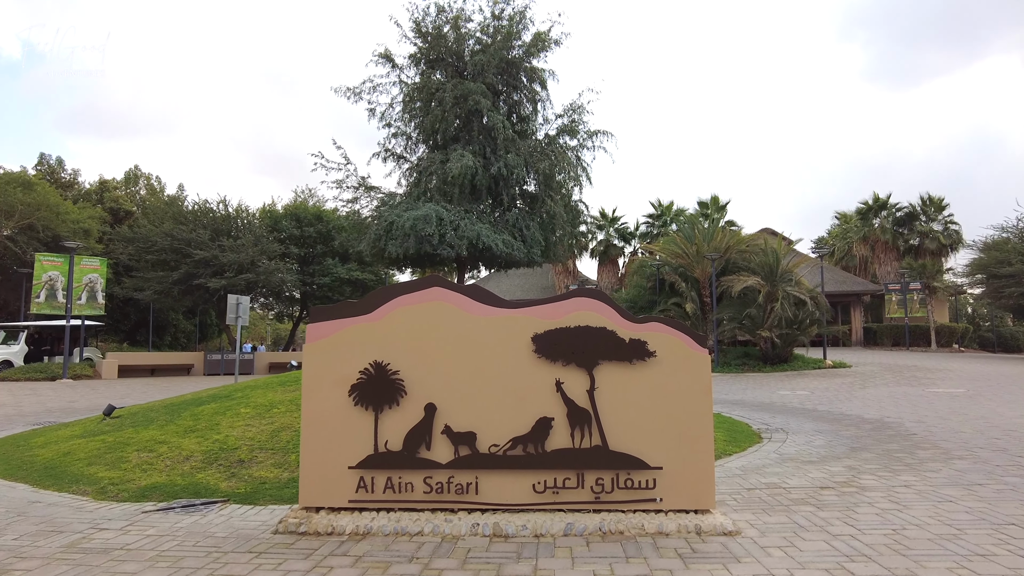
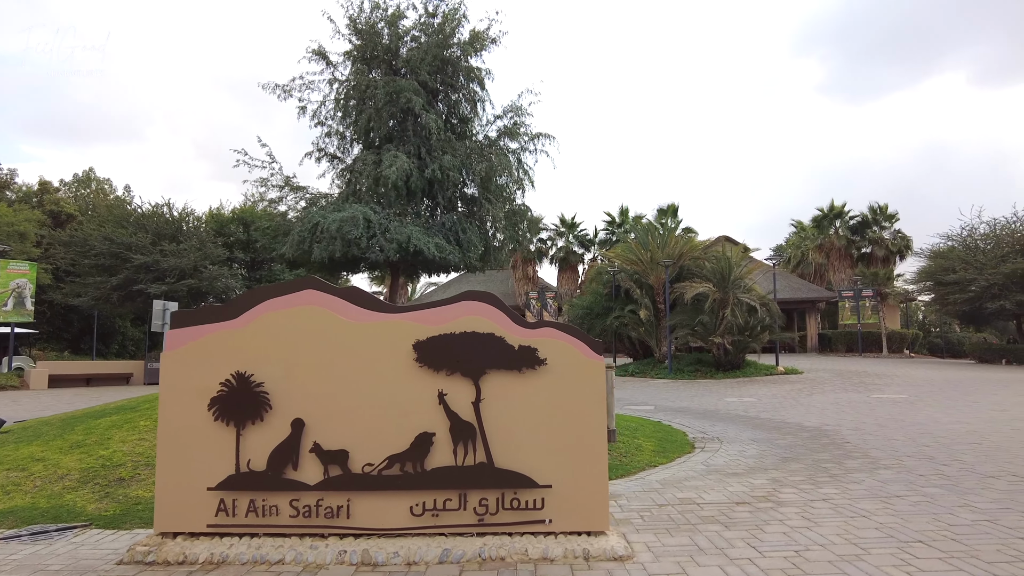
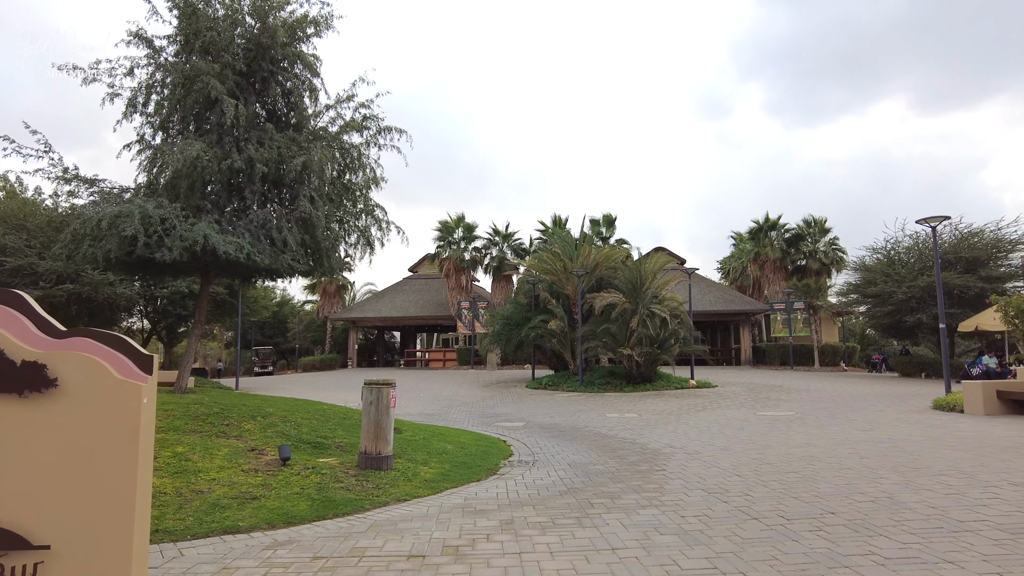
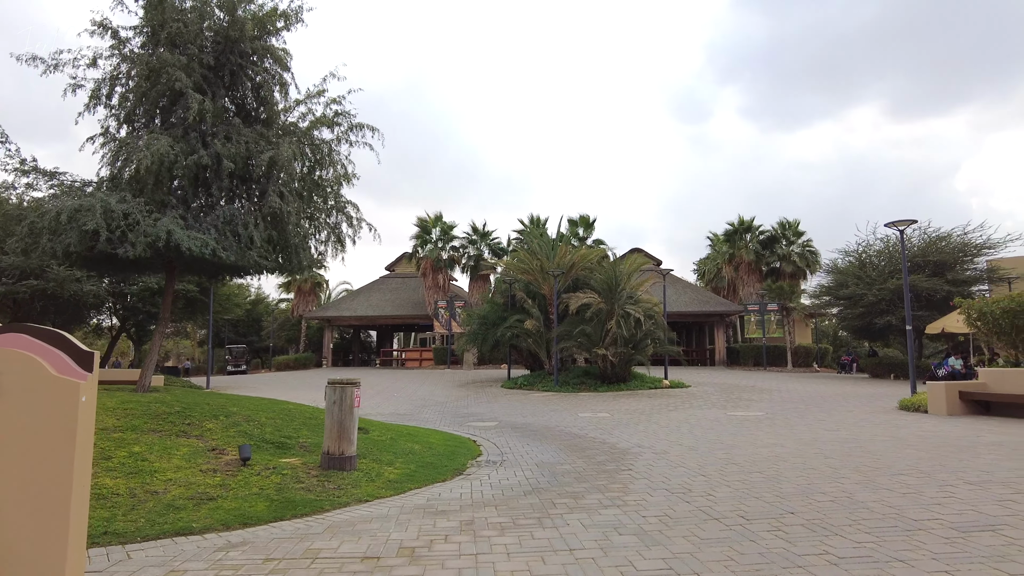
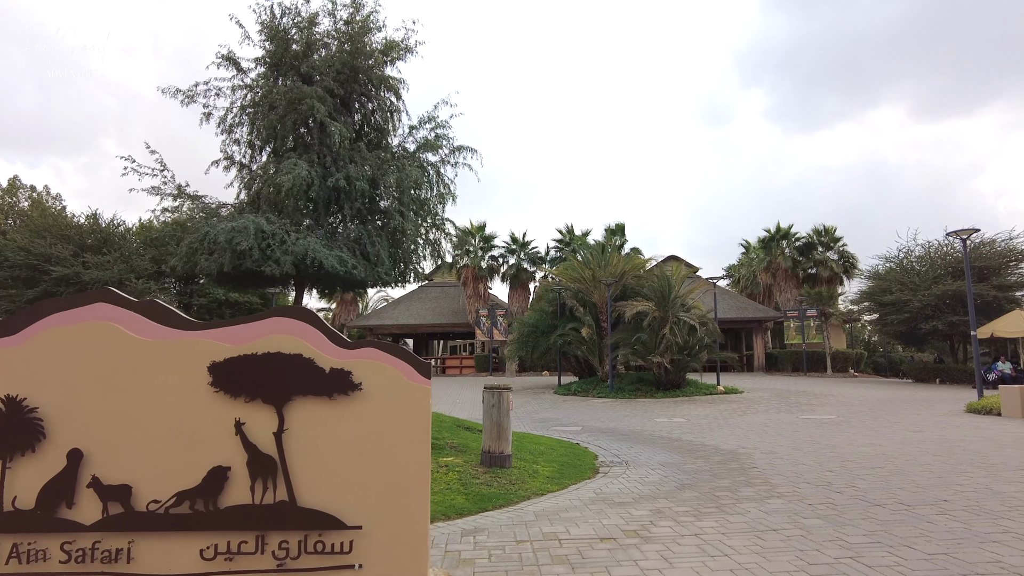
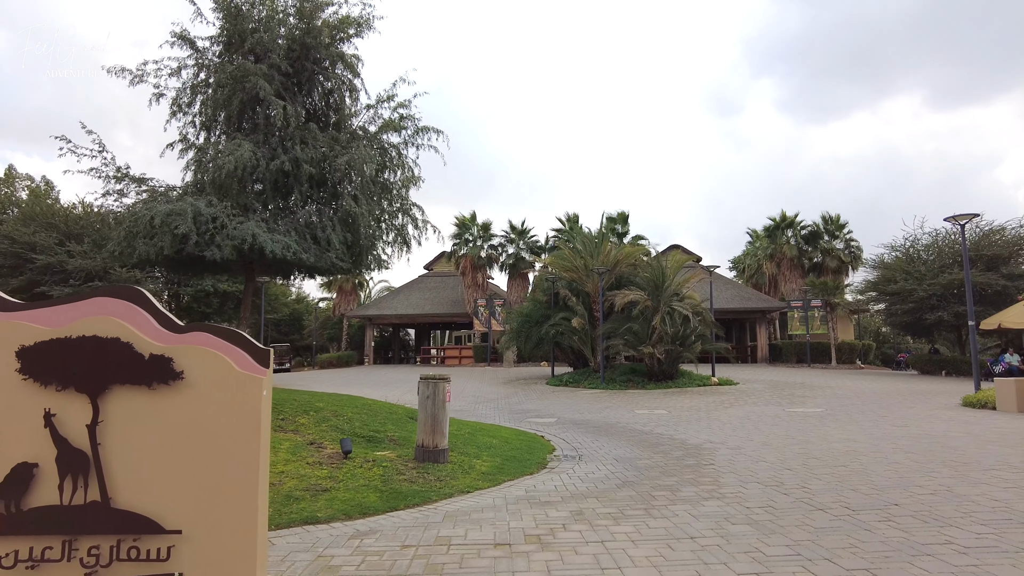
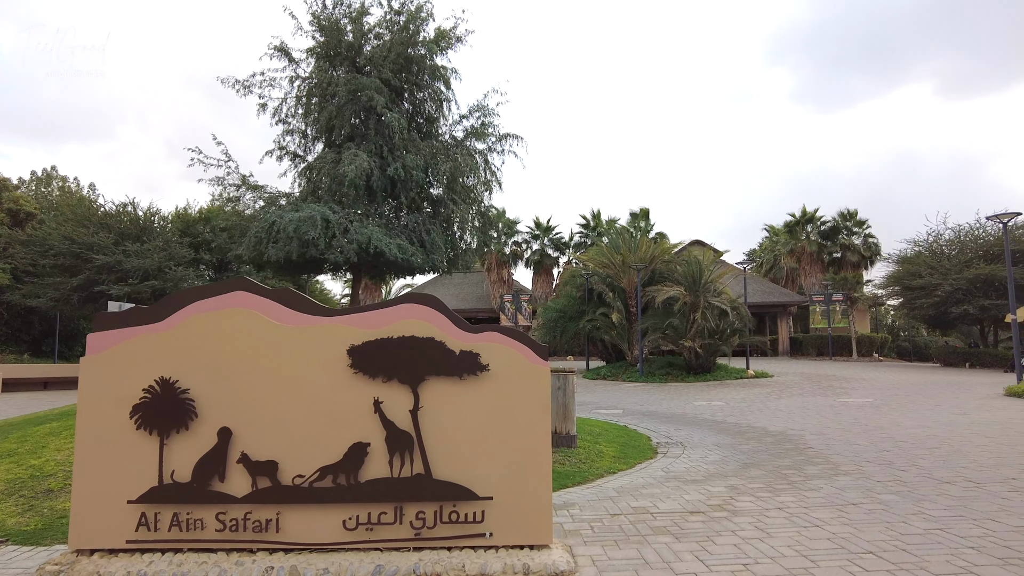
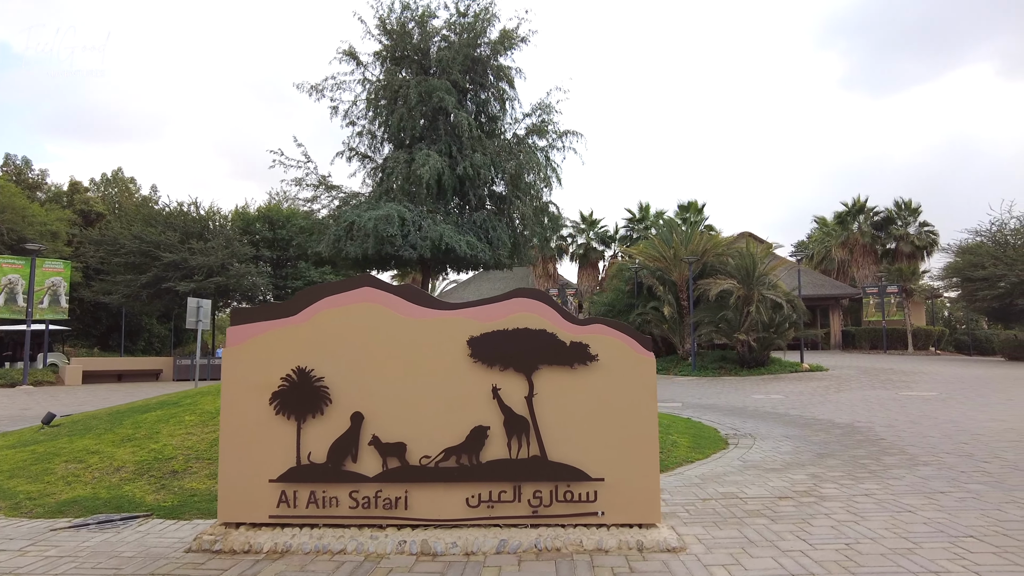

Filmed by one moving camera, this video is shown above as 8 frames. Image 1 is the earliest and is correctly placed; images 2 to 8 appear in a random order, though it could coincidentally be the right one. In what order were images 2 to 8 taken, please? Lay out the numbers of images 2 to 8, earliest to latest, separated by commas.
8, 2, 7, 5, 6, 3, 4
